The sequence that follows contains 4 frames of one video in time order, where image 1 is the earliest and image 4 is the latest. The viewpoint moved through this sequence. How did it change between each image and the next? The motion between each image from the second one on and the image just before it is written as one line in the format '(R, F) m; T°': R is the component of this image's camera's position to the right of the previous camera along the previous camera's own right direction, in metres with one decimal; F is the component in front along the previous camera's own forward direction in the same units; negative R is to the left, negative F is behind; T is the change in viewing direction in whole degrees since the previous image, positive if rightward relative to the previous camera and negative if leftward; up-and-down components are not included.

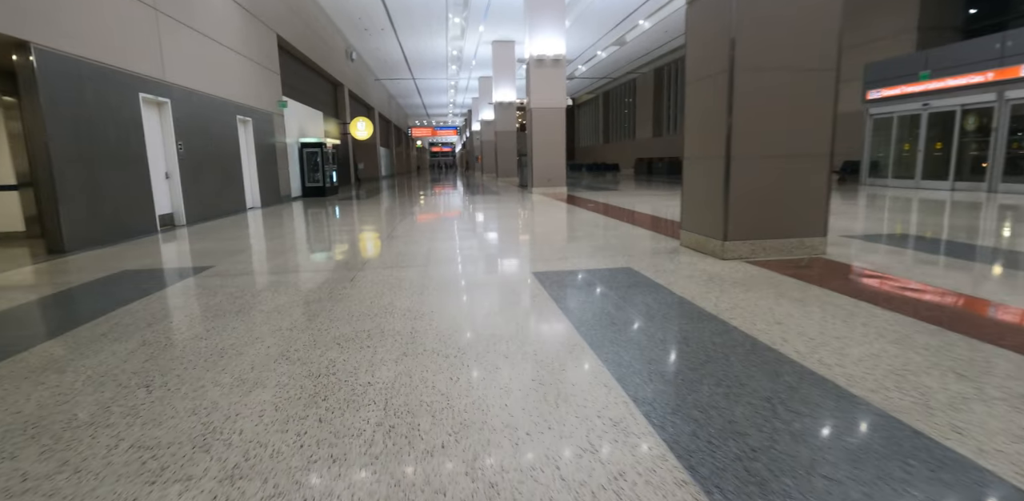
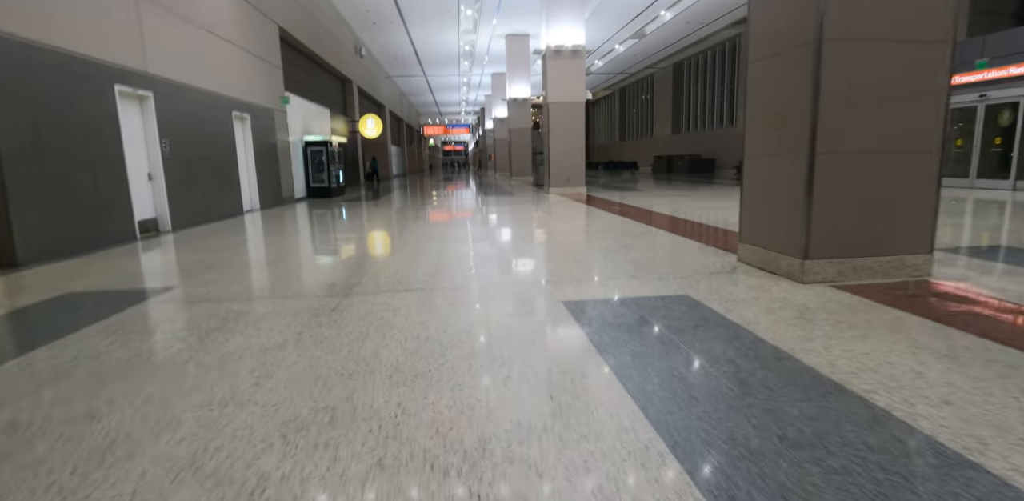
(-0.1, +0.8) m; -2°
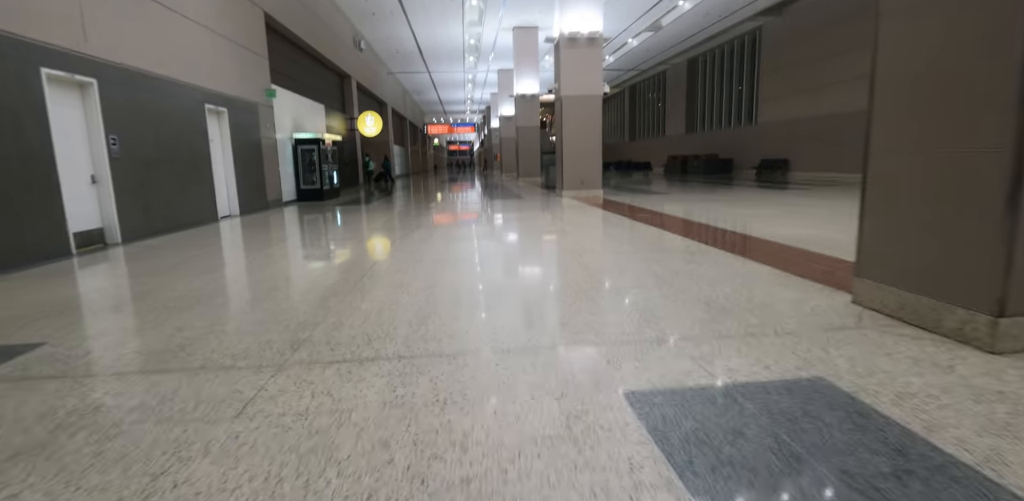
(-0.1, +1.1) m; -1°
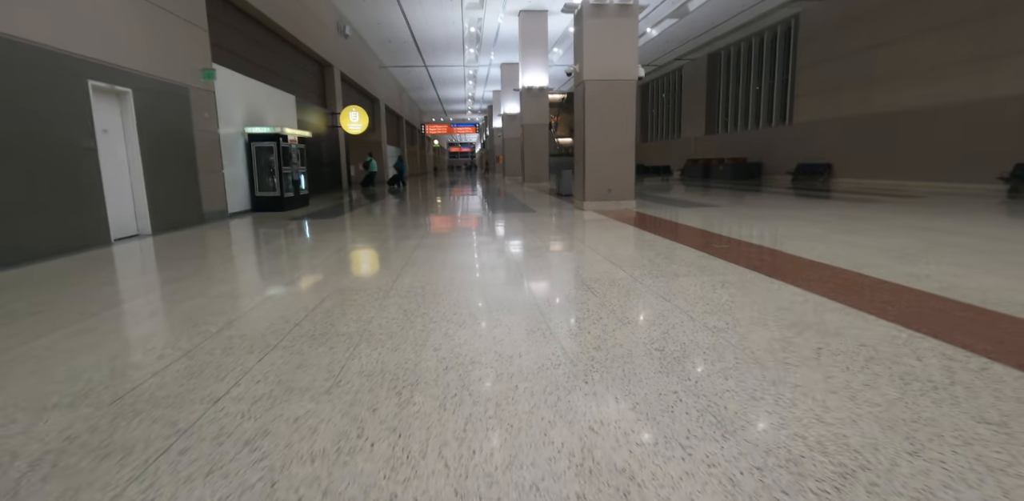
(-0.1, +2.3) m; 0°
